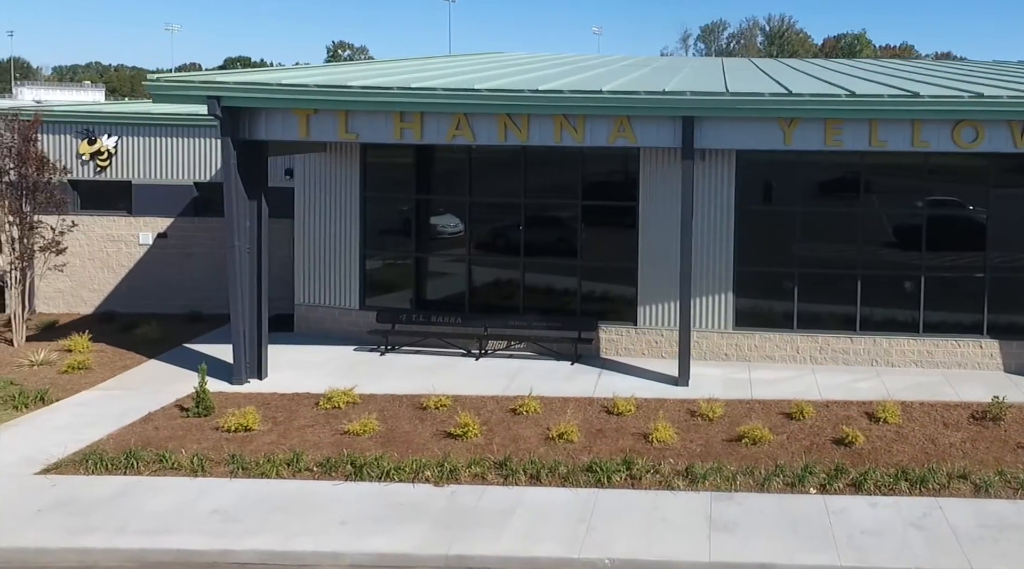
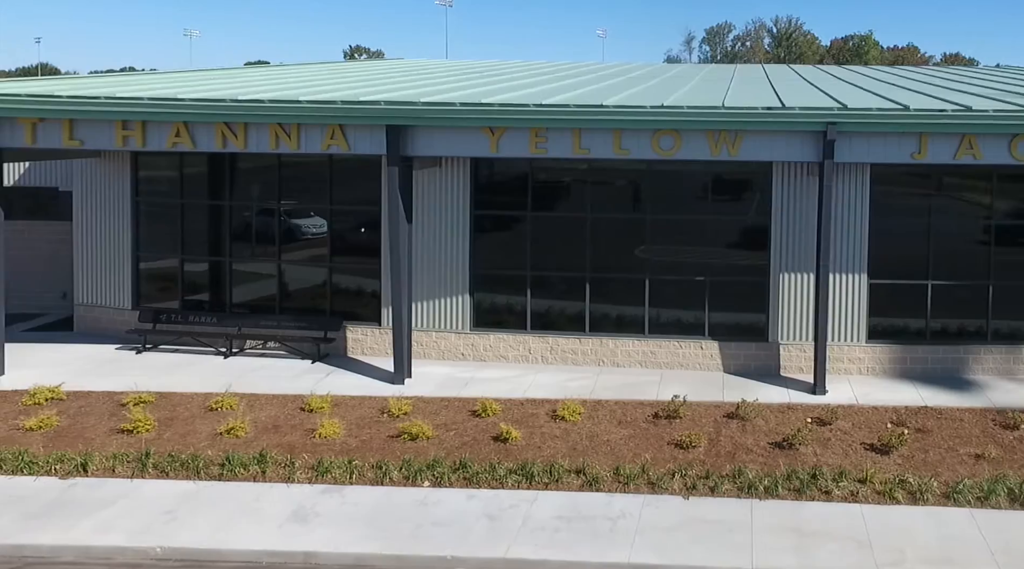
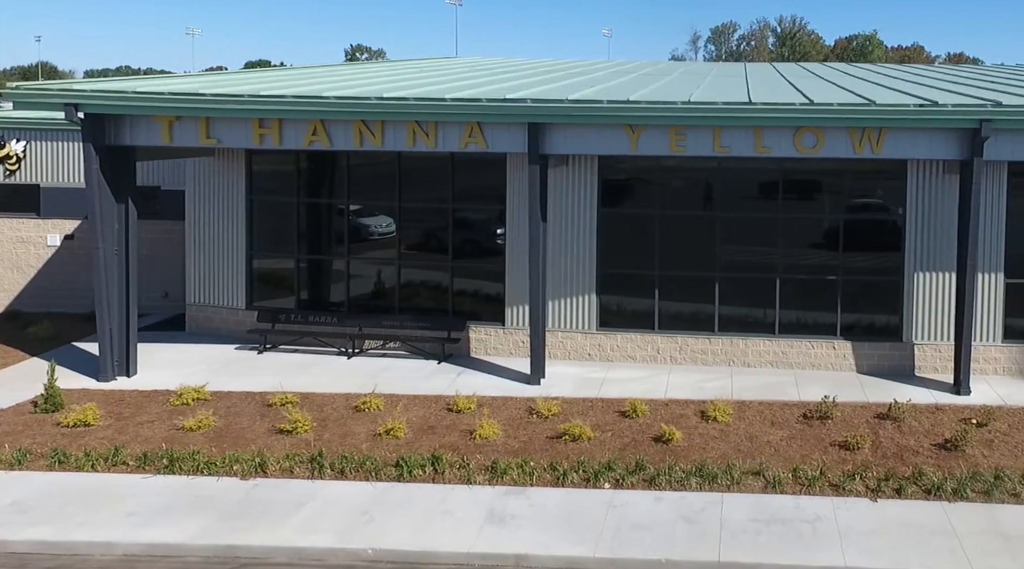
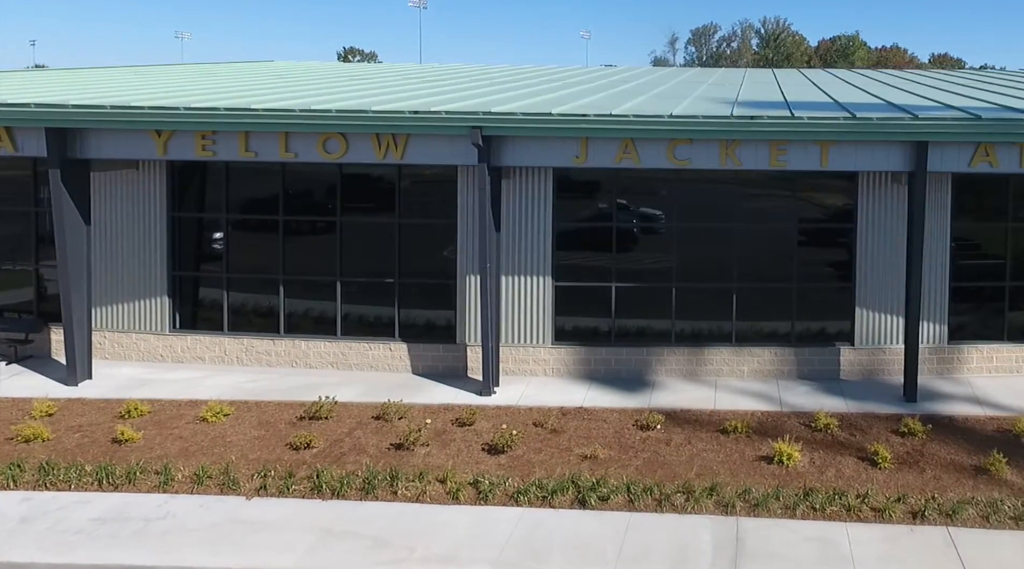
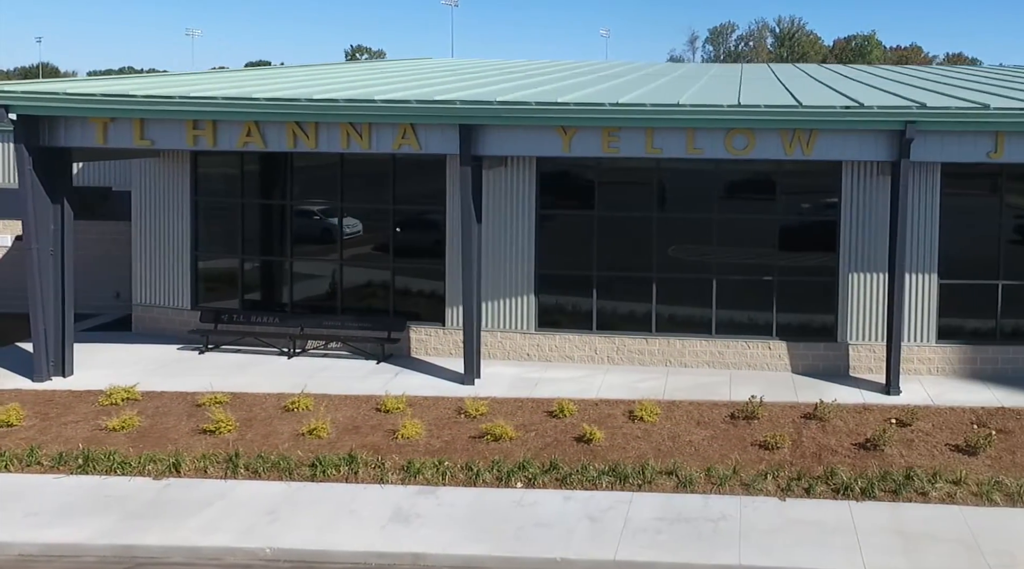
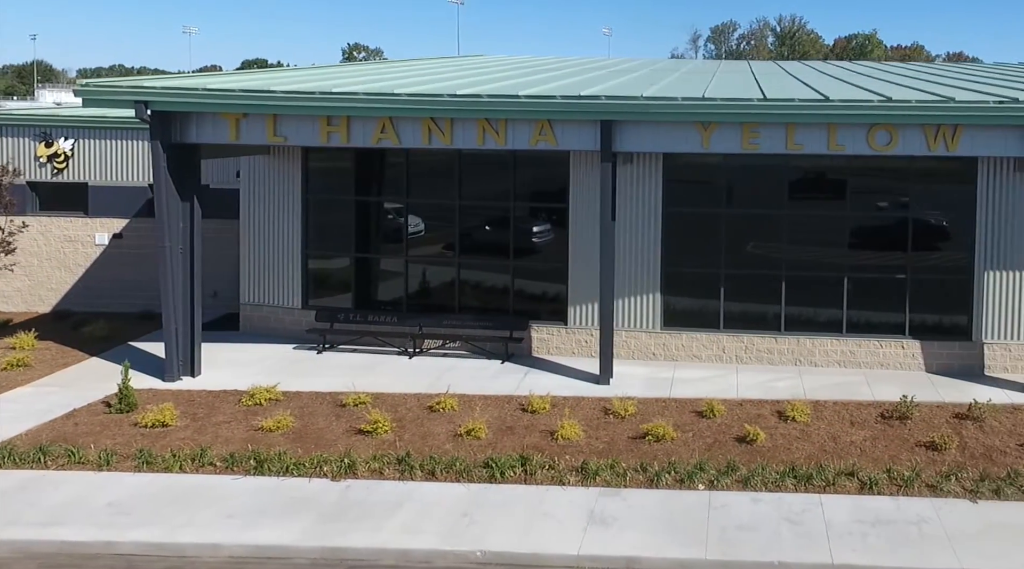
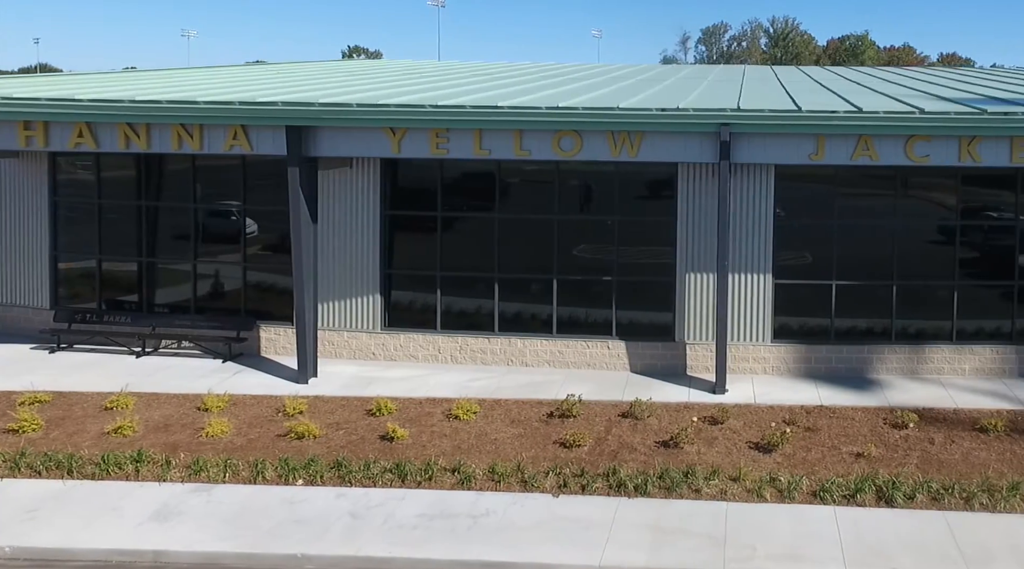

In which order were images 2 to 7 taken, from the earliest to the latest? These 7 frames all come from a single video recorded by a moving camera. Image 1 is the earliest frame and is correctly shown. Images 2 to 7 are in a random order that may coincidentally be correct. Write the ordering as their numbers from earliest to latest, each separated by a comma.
6, 3, 5, 2, 7, 4
